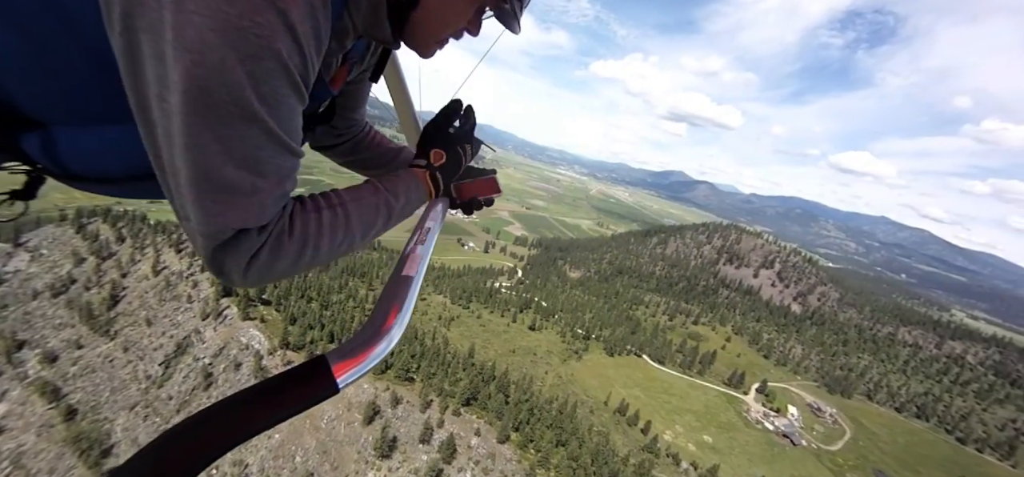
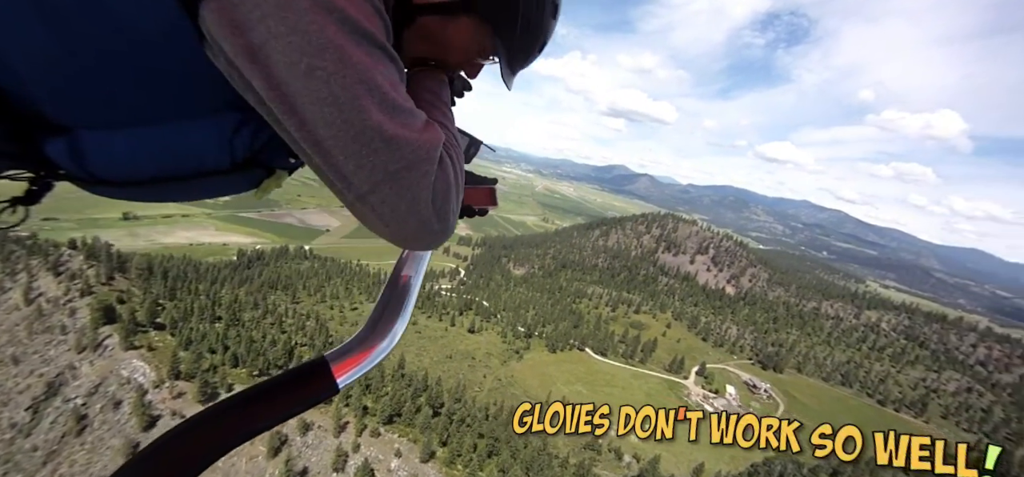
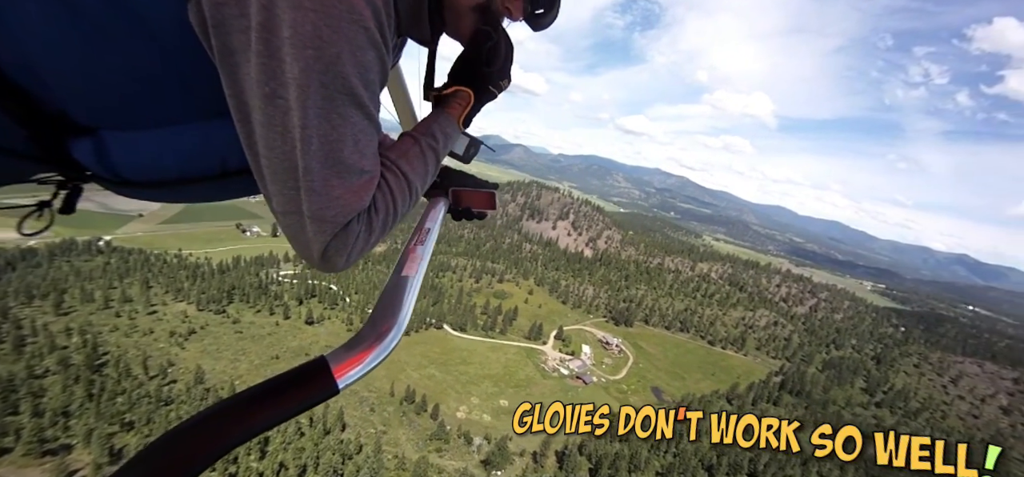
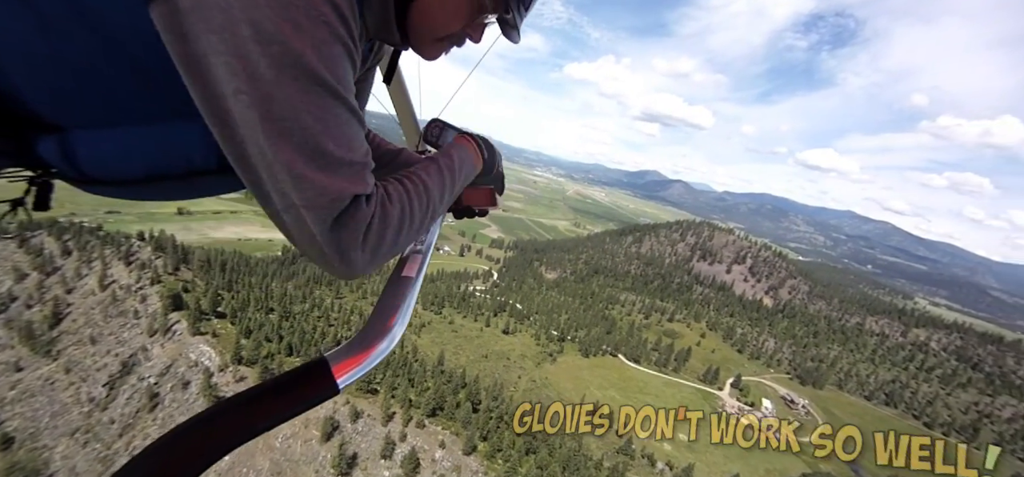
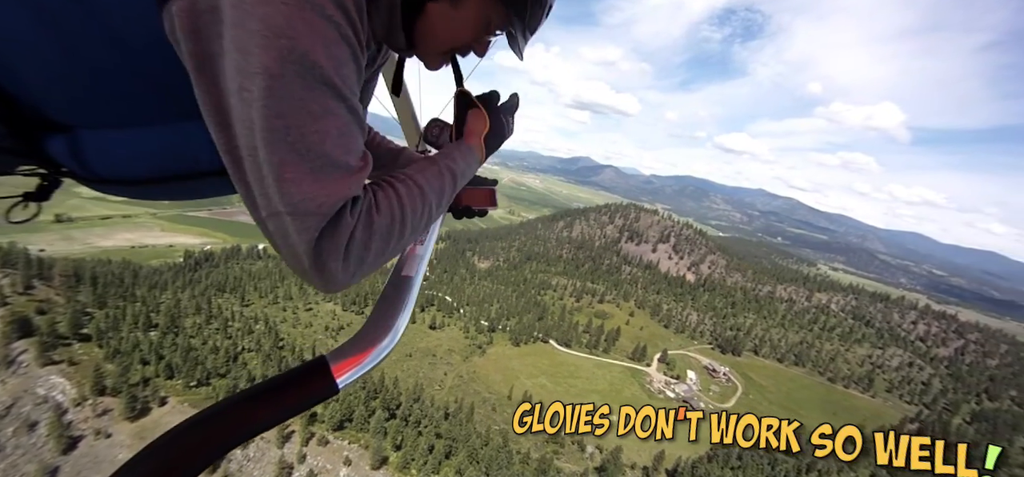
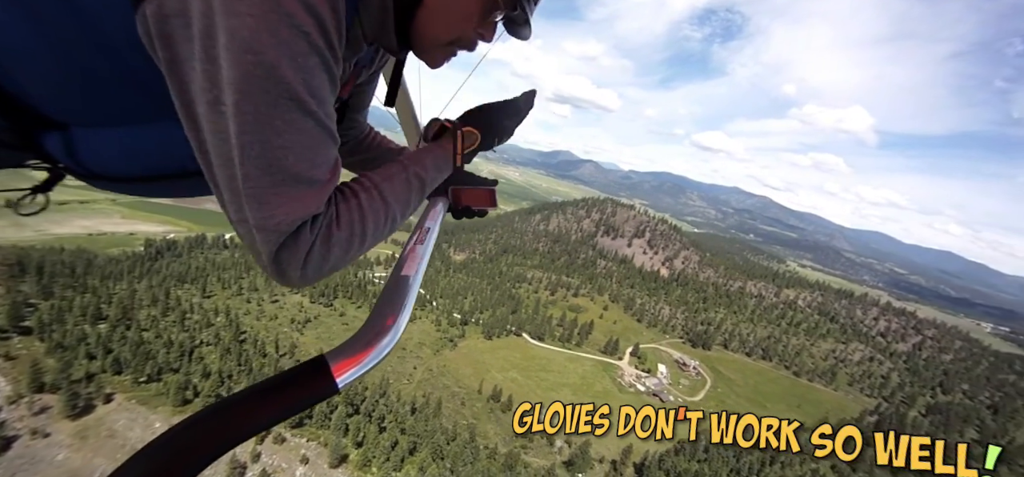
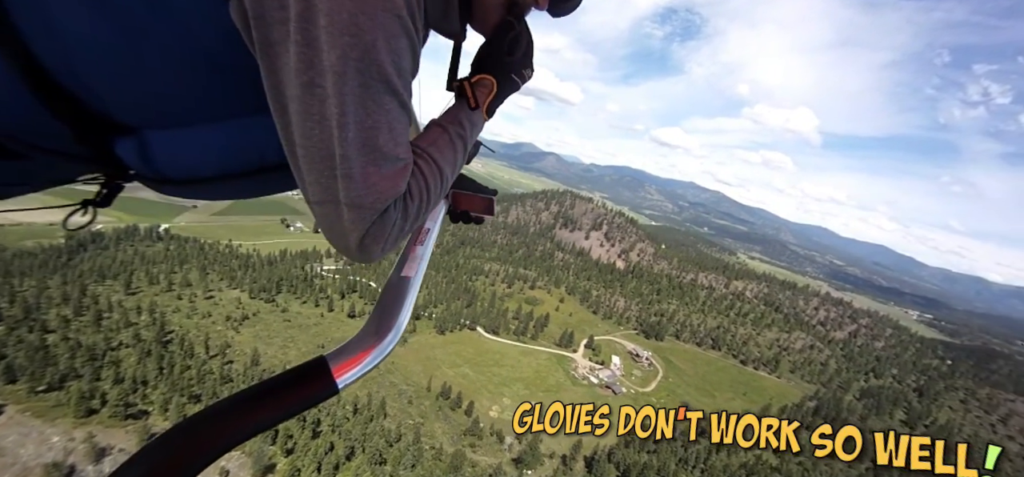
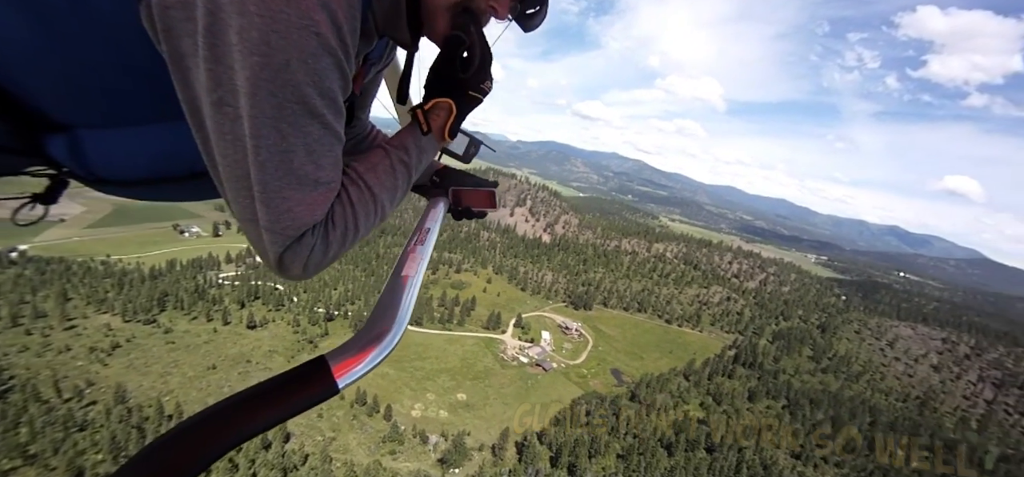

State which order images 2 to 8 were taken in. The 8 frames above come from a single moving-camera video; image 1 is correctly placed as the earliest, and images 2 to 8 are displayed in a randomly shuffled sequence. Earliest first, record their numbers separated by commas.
4, 2, 5, 6, 7, 3, 8
